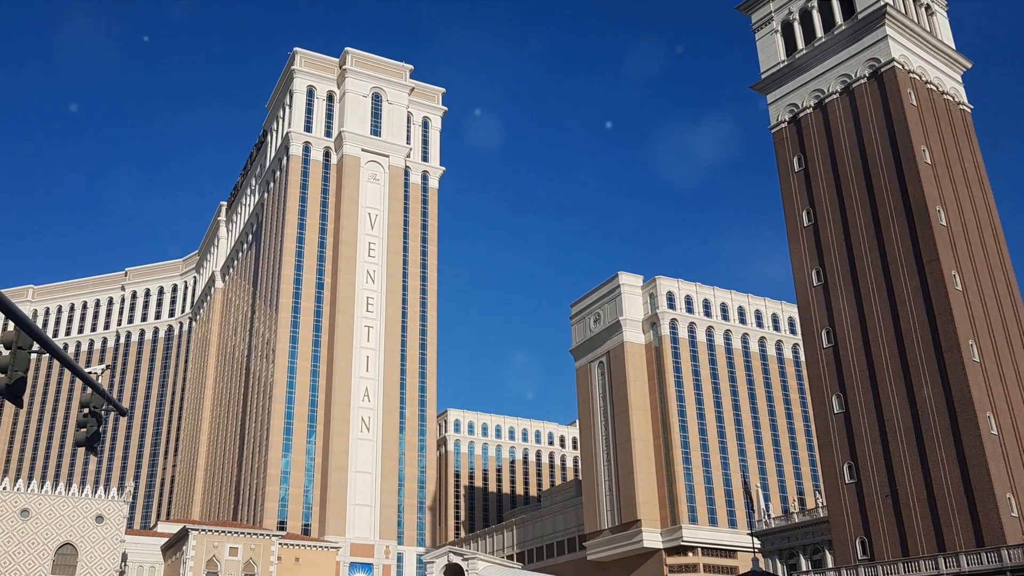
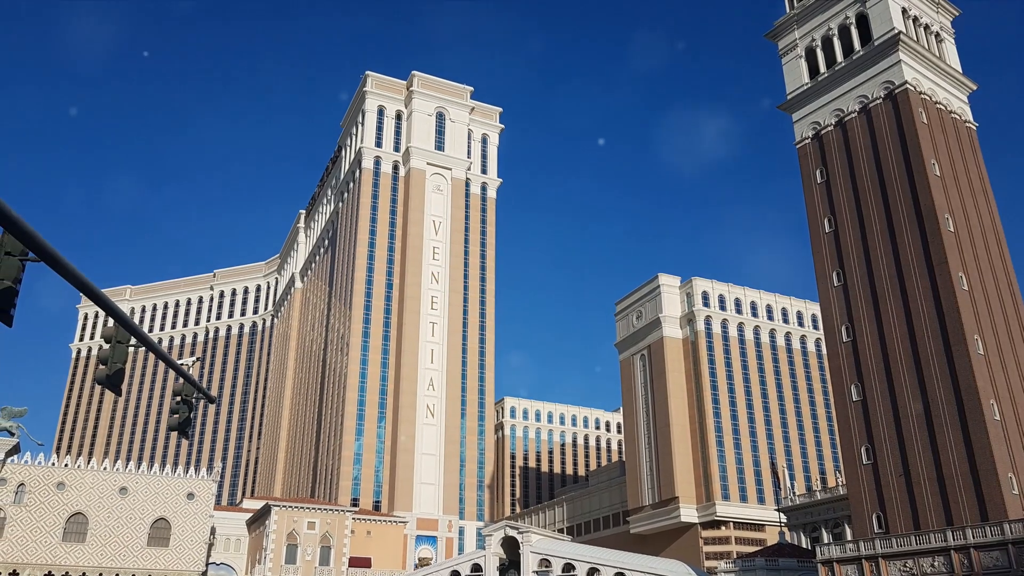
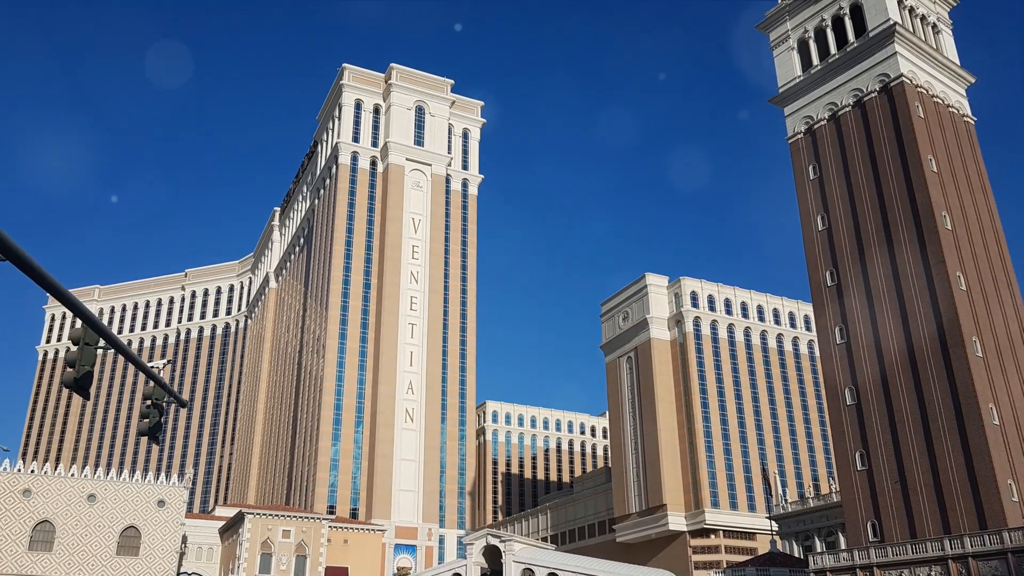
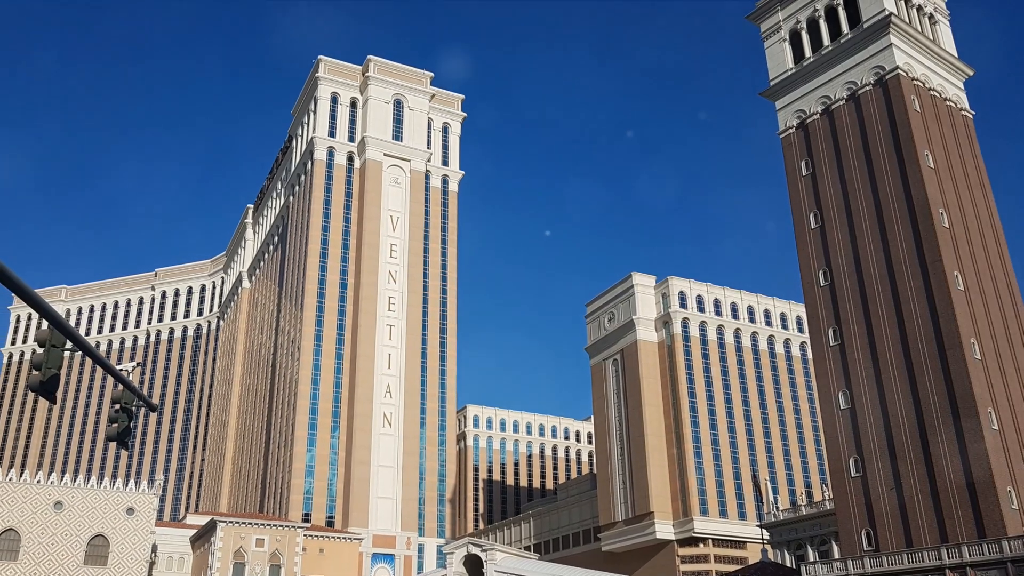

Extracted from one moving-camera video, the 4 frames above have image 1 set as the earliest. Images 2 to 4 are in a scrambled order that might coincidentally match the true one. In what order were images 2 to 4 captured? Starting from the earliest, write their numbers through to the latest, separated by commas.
4, 3, 2
